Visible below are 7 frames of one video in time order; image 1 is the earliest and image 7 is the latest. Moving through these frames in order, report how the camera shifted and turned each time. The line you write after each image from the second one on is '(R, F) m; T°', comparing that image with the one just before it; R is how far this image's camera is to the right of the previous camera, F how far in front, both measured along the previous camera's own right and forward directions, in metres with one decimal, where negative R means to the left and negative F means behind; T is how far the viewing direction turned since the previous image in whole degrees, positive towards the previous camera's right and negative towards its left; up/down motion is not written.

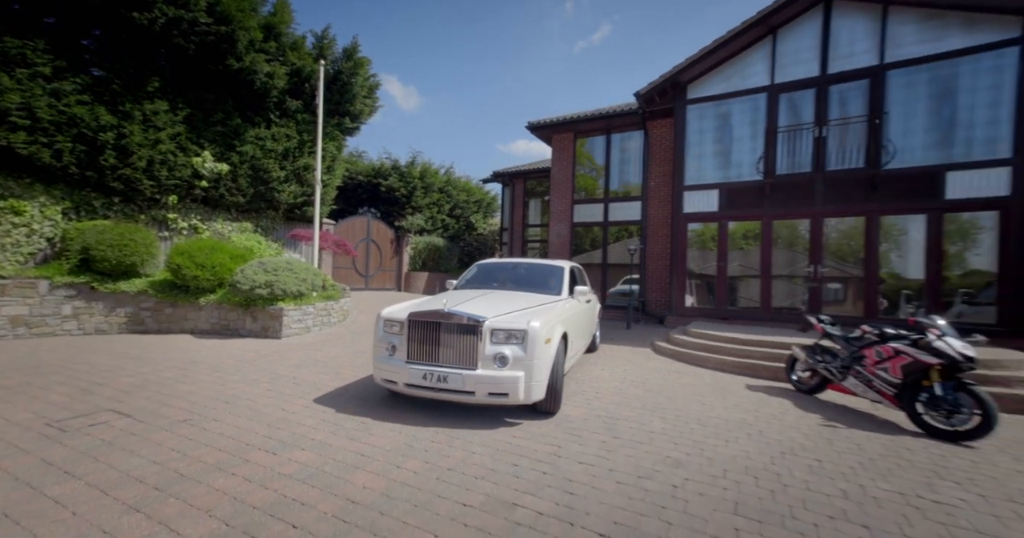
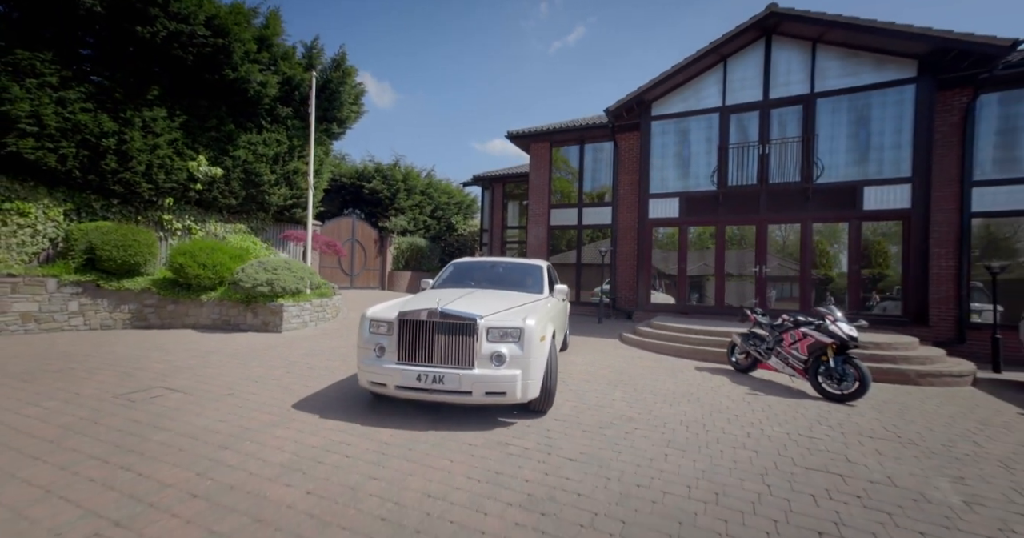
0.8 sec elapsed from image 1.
(-0.2, -1.0) m; +3°
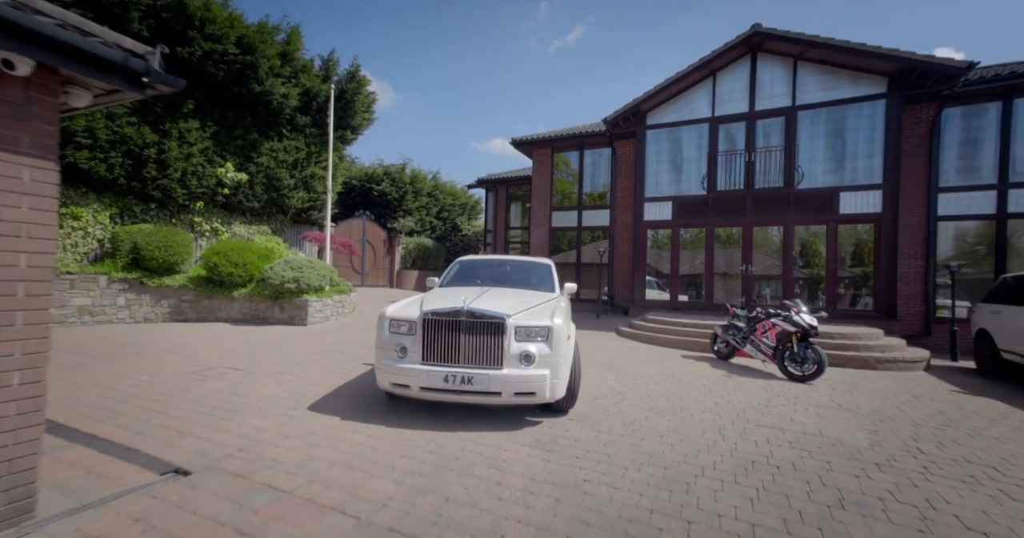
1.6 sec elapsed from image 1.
(-0.1, -0.9) m; 0°
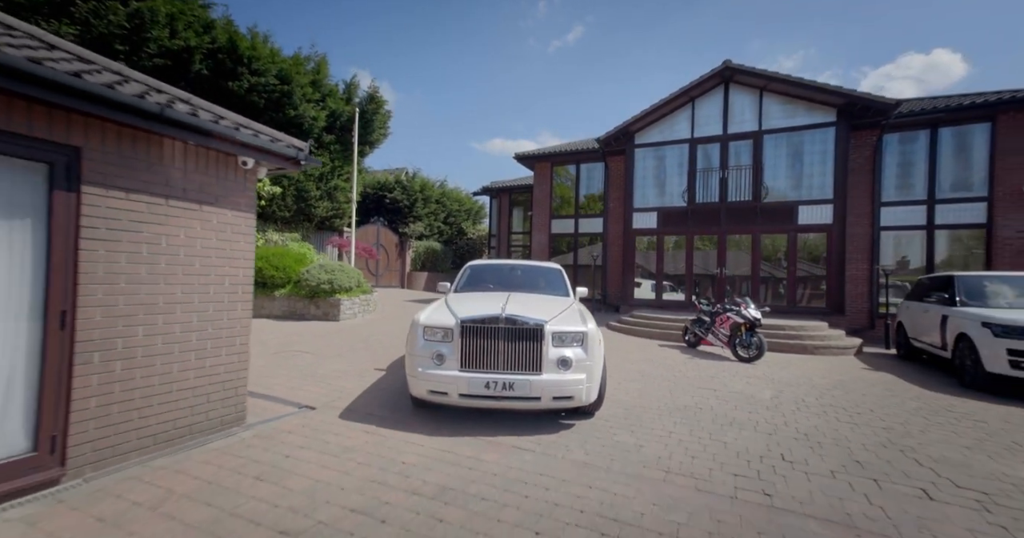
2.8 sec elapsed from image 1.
(-0.1, -1.7) m; 0°
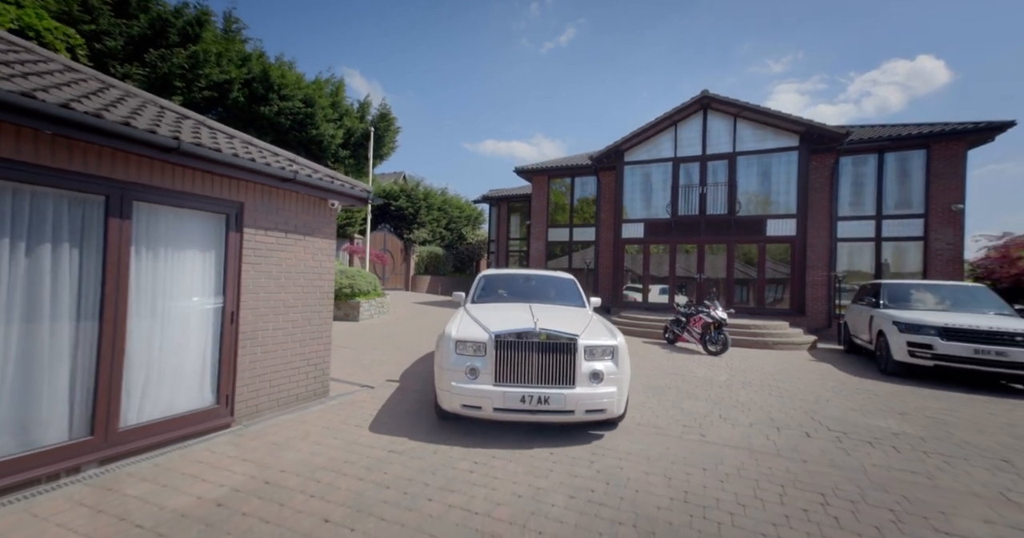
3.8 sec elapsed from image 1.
(-0.3, -1.5) m; +1°
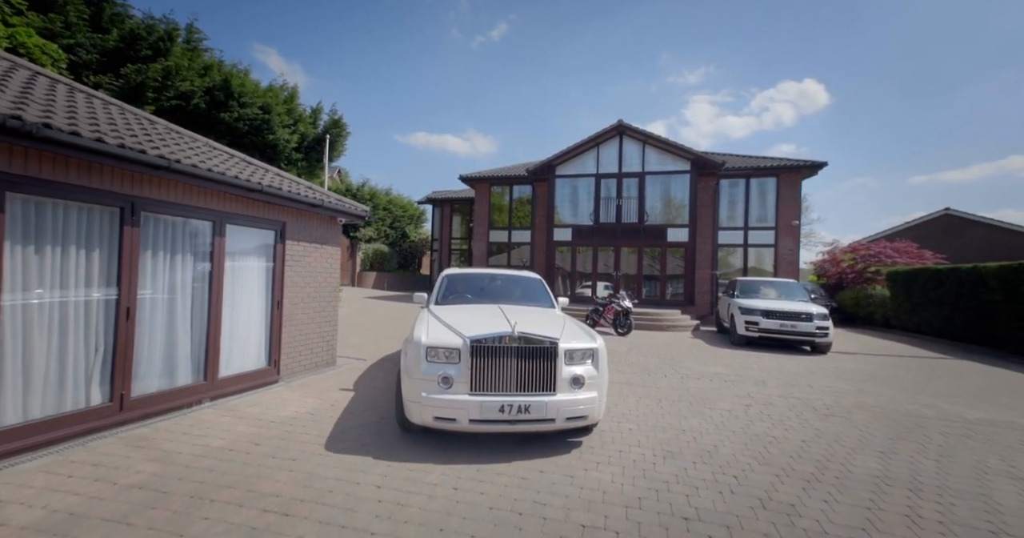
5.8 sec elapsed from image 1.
(-0.5, -2.2) m; +9°
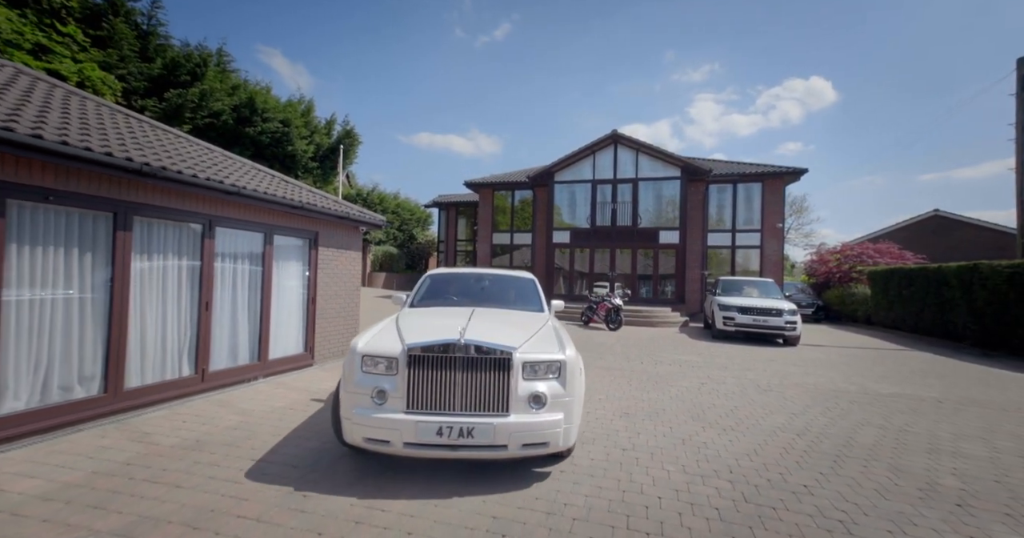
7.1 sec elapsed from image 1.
(+0.2, -1.2) m; -1°
